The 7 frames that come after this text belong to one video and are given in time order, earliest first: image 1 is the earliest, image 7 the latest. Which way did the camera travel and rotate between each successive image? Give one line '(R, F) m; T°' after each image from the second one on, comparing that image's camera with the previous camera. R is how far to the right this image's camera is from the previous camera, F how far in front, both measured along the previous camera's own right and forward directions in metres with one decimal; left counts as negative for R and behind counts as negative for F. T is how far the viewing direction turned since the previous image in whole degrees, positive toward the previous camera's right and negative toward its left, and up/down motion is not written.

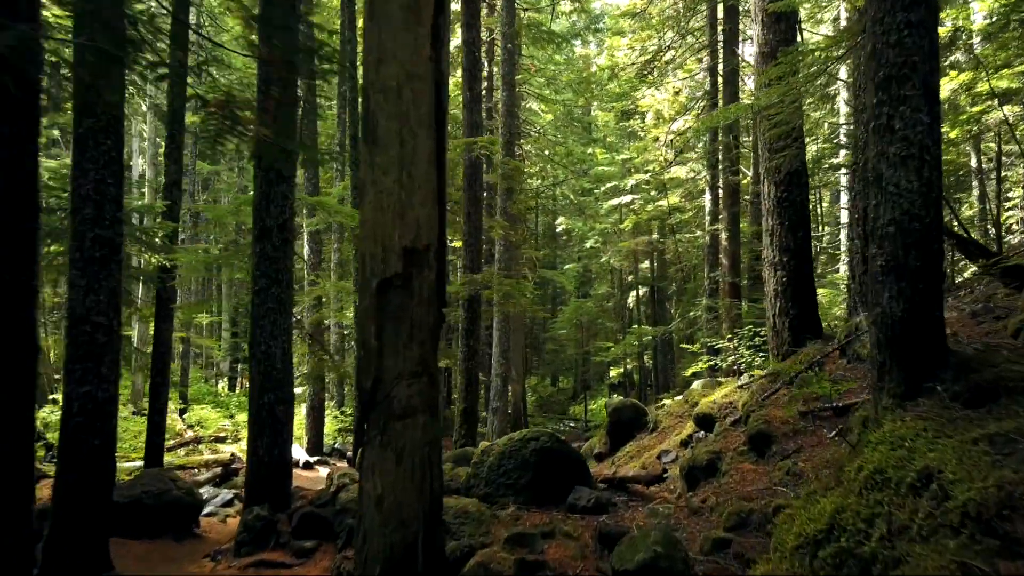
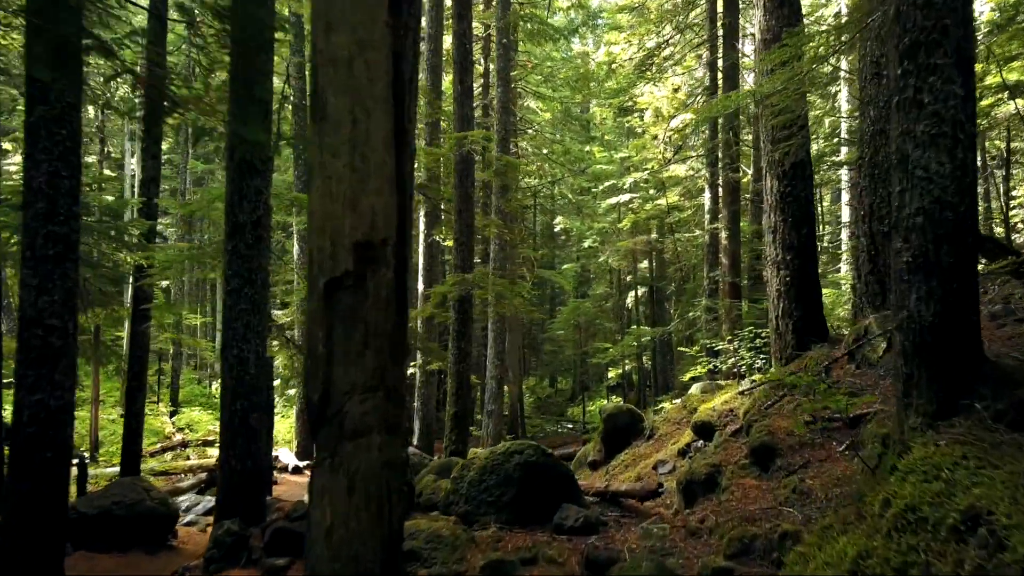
(+0.1, +0.4) m; 0°
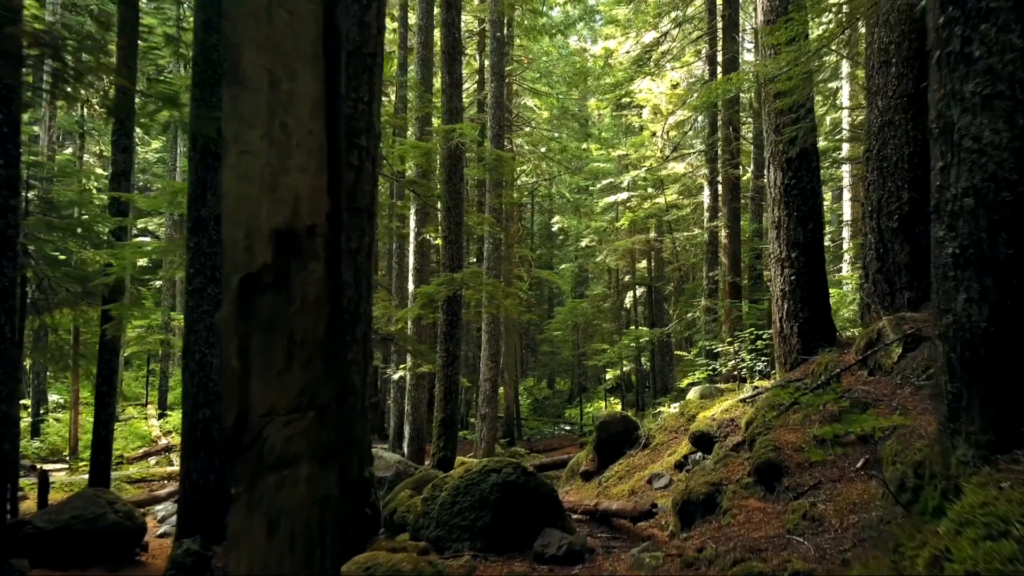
(+0.1, +0.4) m; 0°
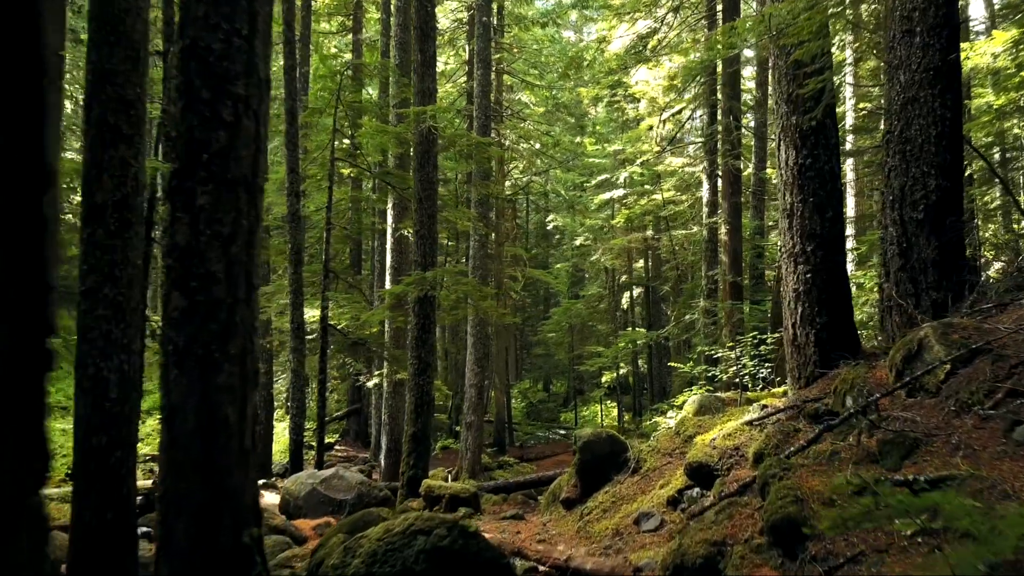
(+0.3, +0.9) m; 0°
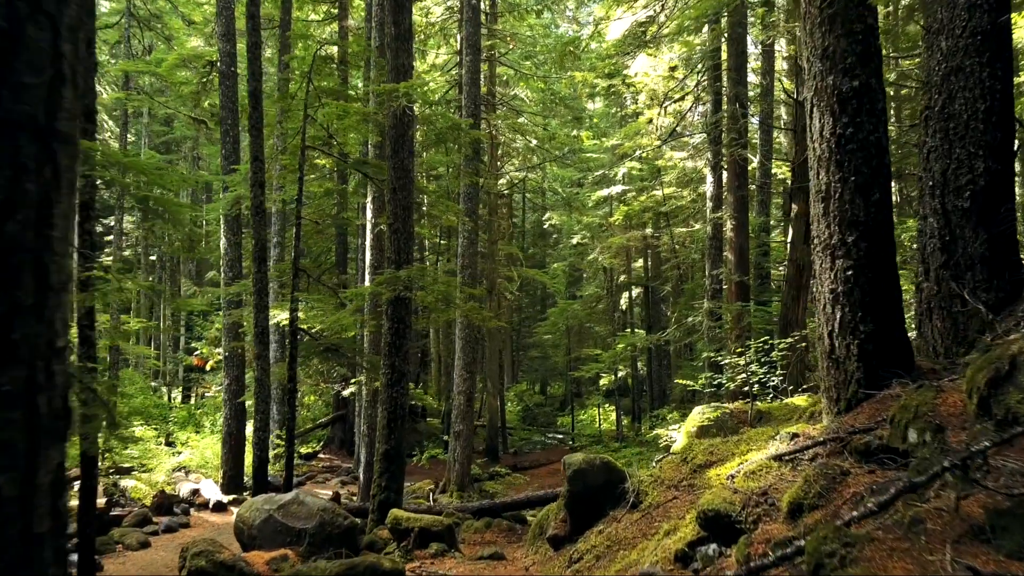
(+0.2, +1.0) m; 0°
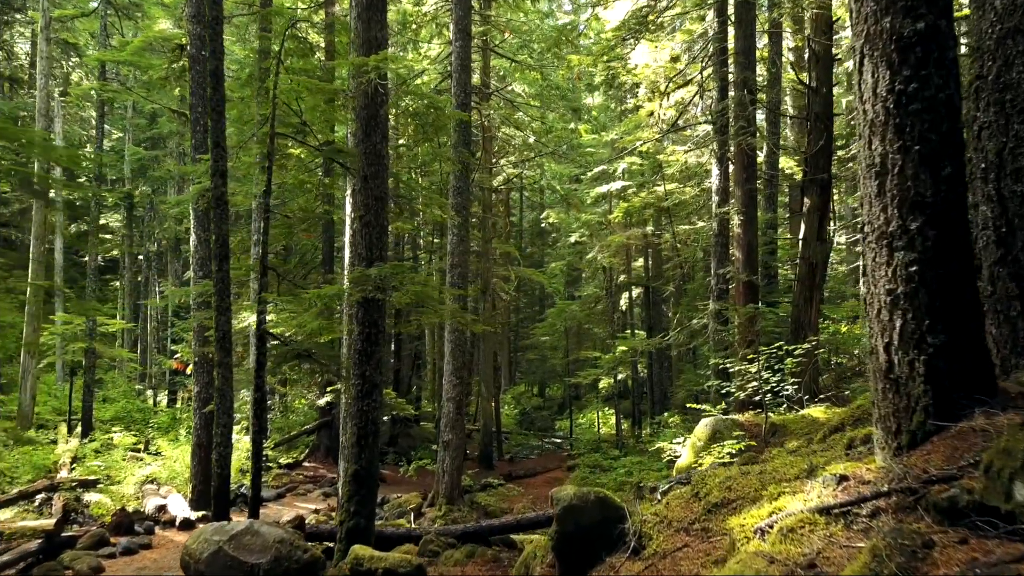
(+0.2, +0.9) m; 0°
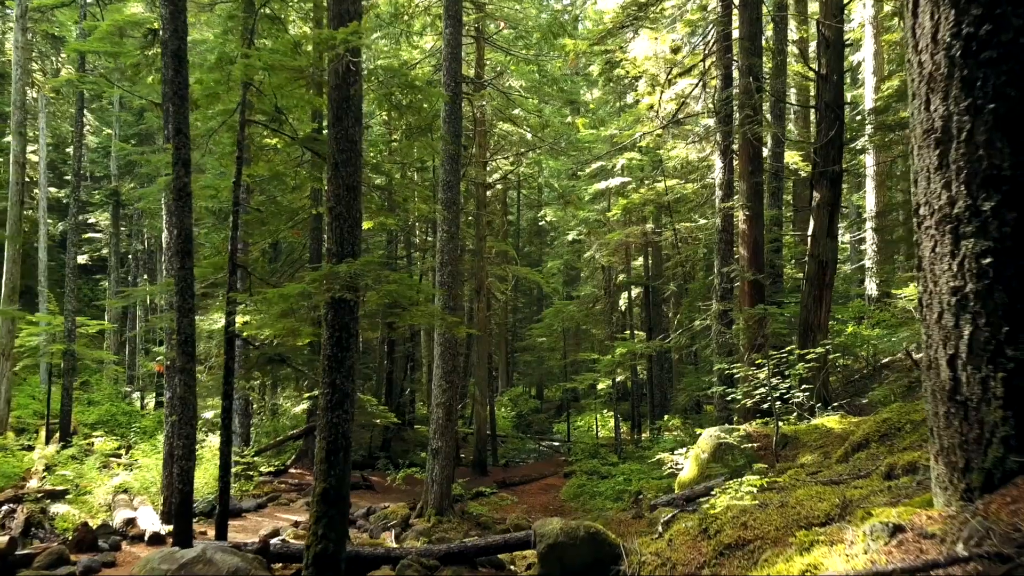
(+0.2, +0.7) m; 0°
